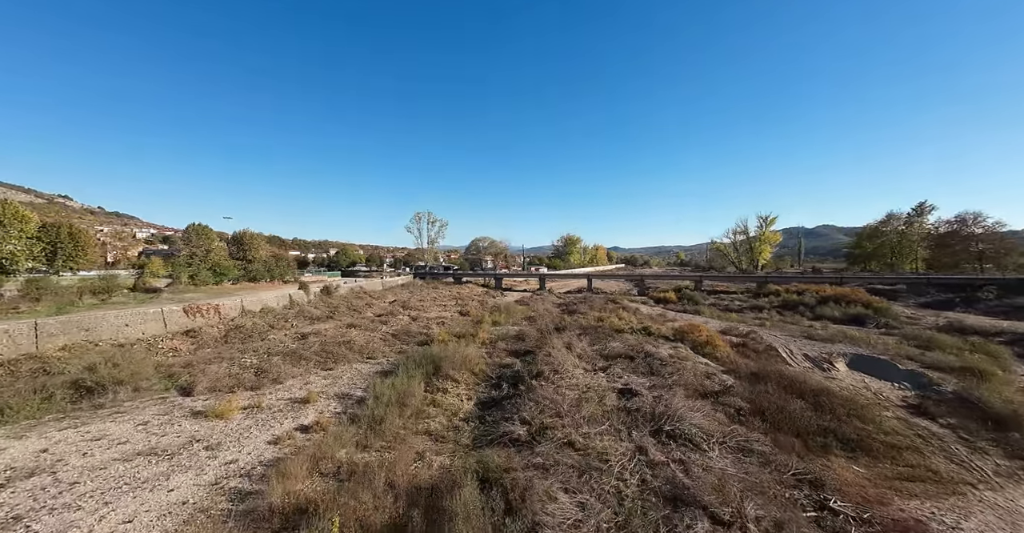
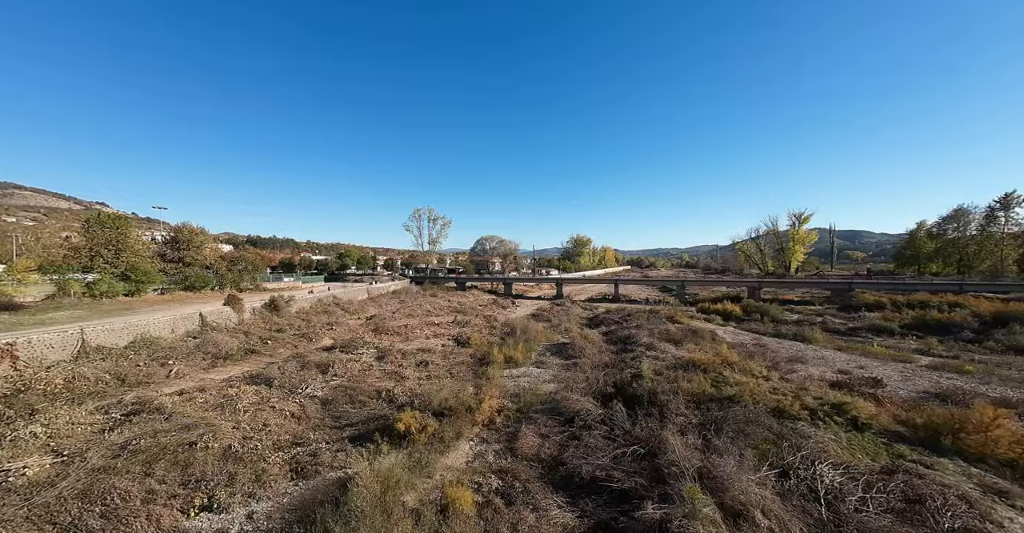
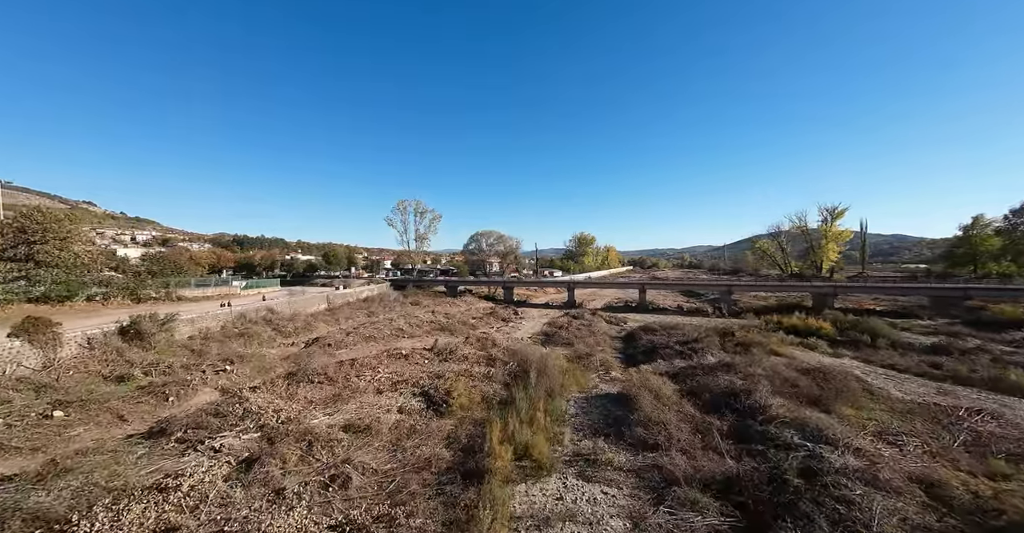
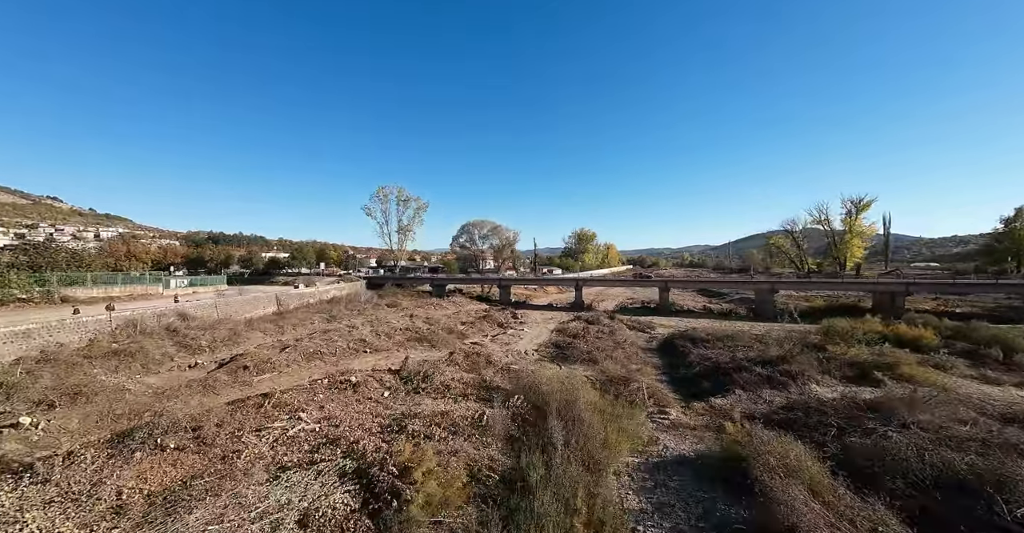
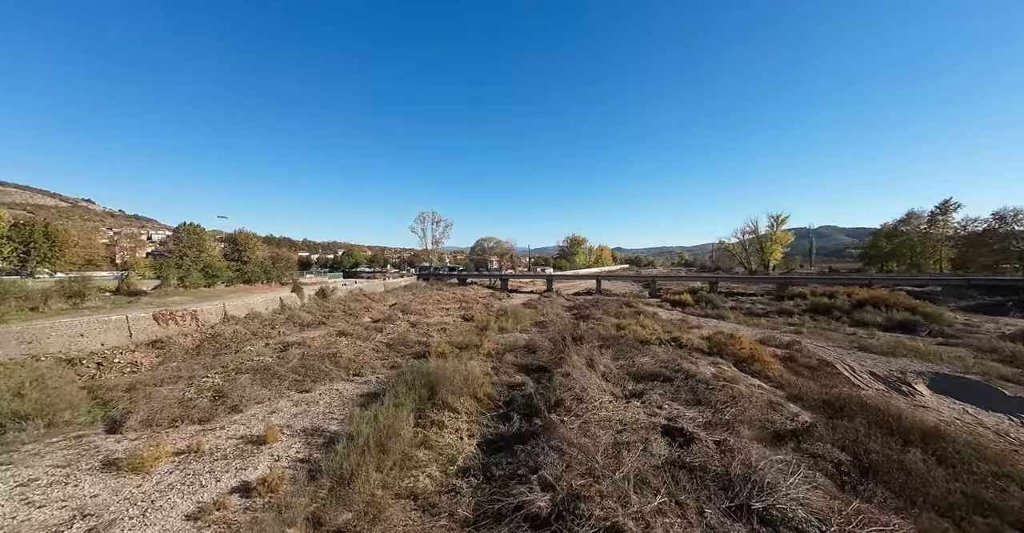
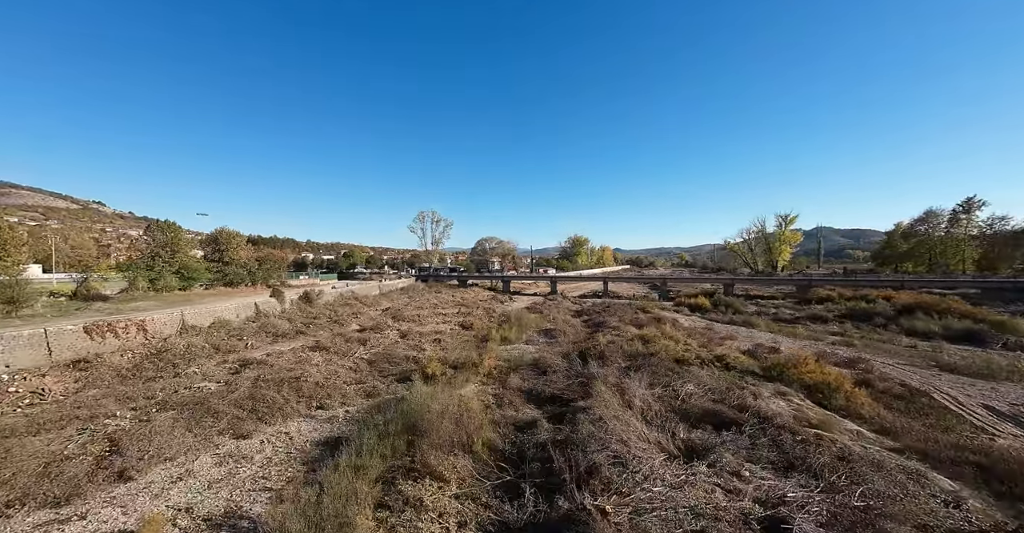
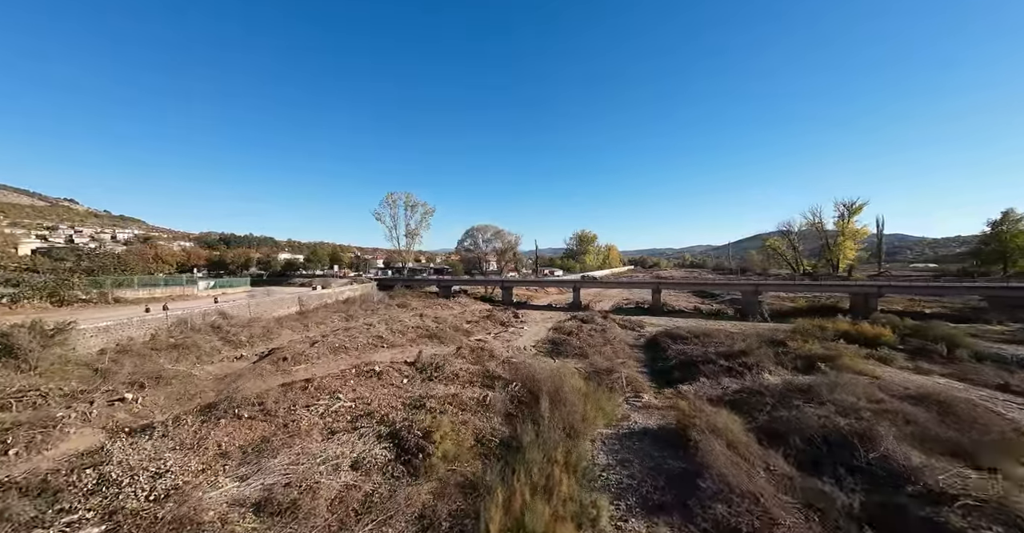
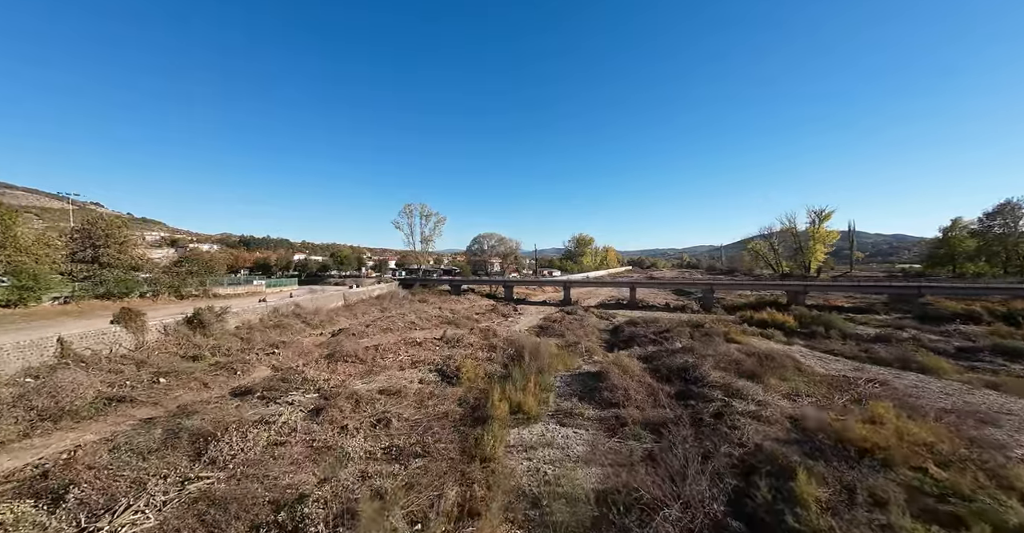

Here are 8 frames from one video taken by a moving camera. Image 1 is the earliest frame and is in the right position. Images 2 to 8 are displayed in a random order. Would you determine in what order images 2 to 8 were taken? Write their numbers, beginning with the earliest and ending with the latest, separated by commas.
5, 6, 2, 8, 3, 7, 4
